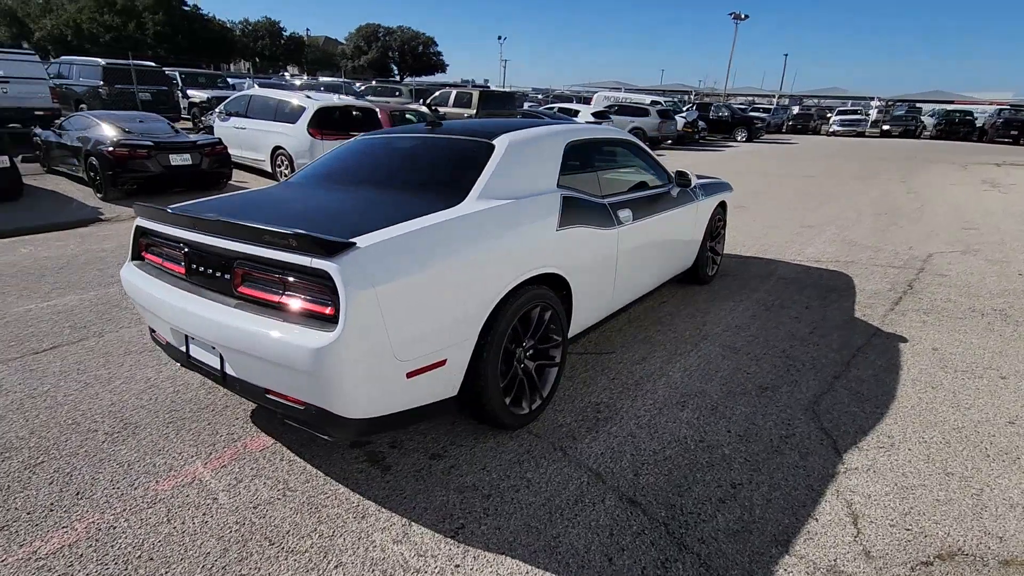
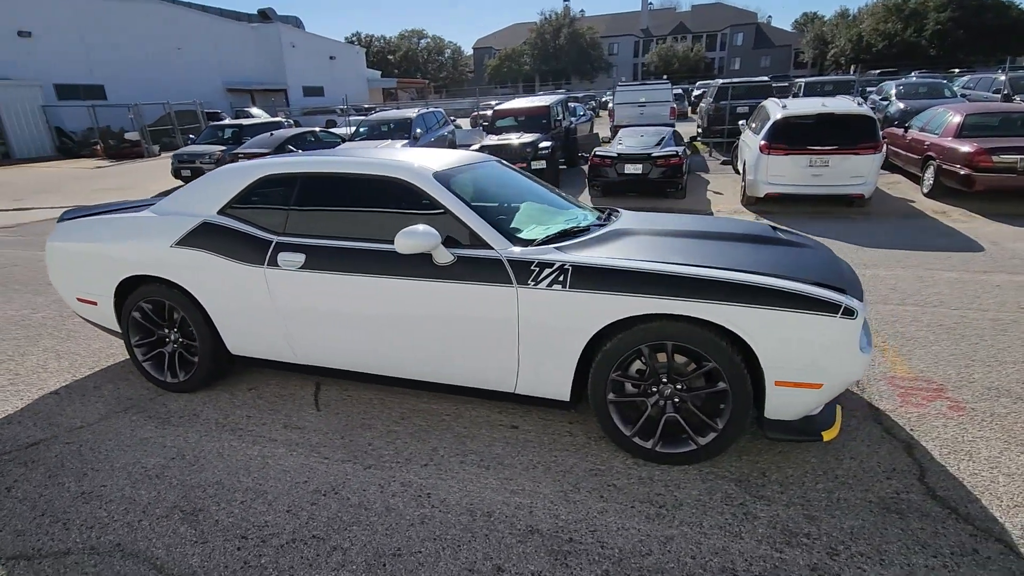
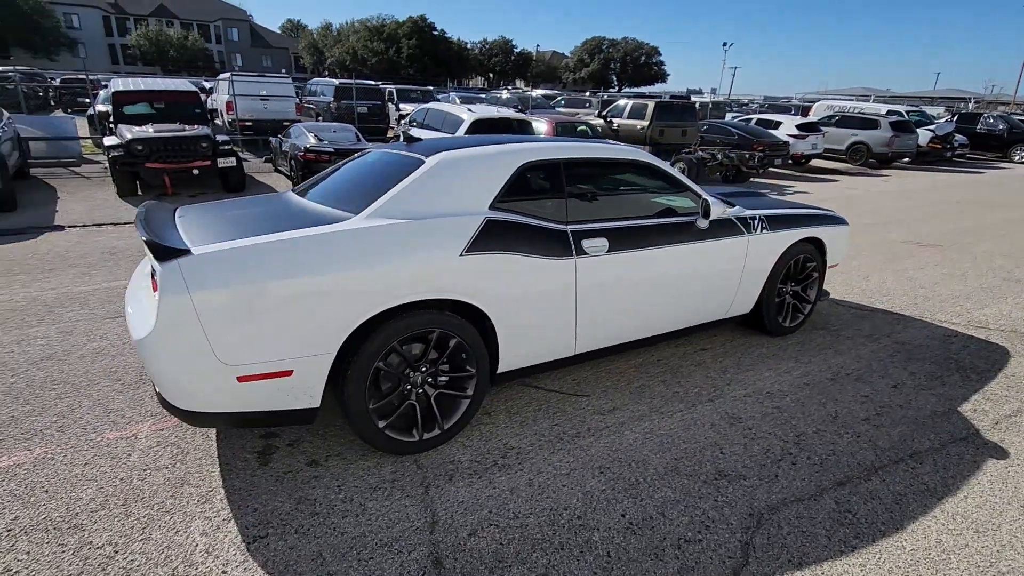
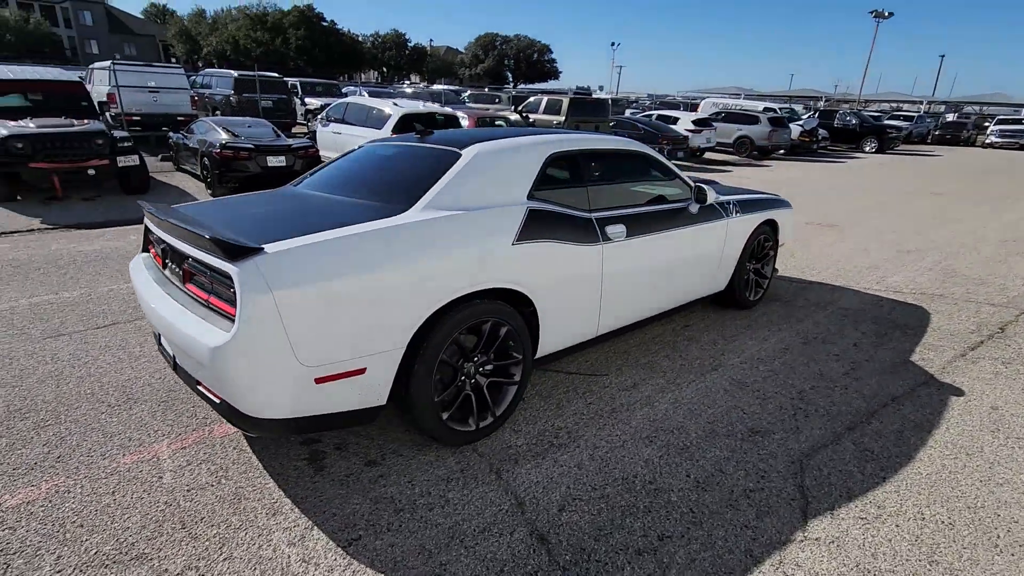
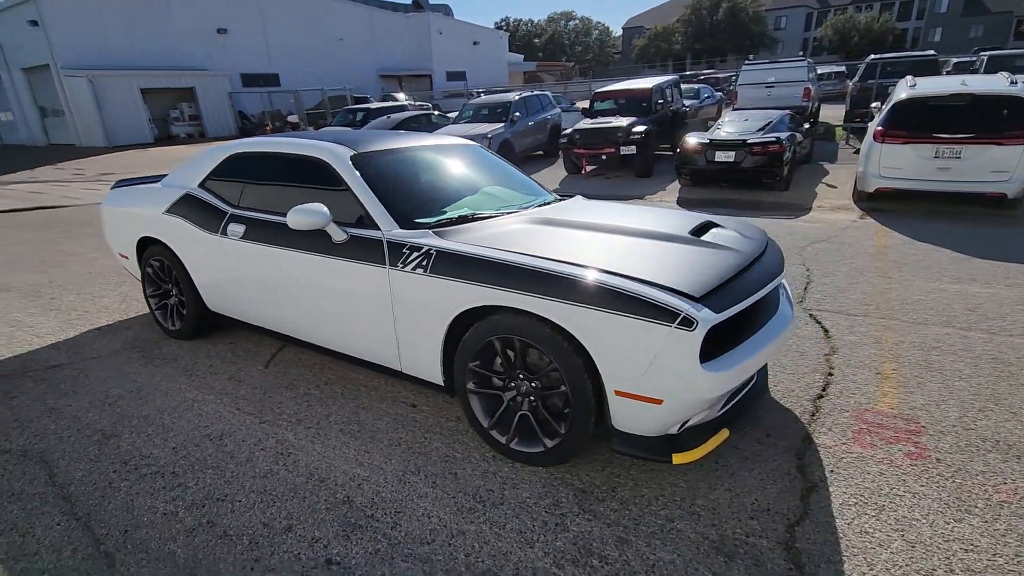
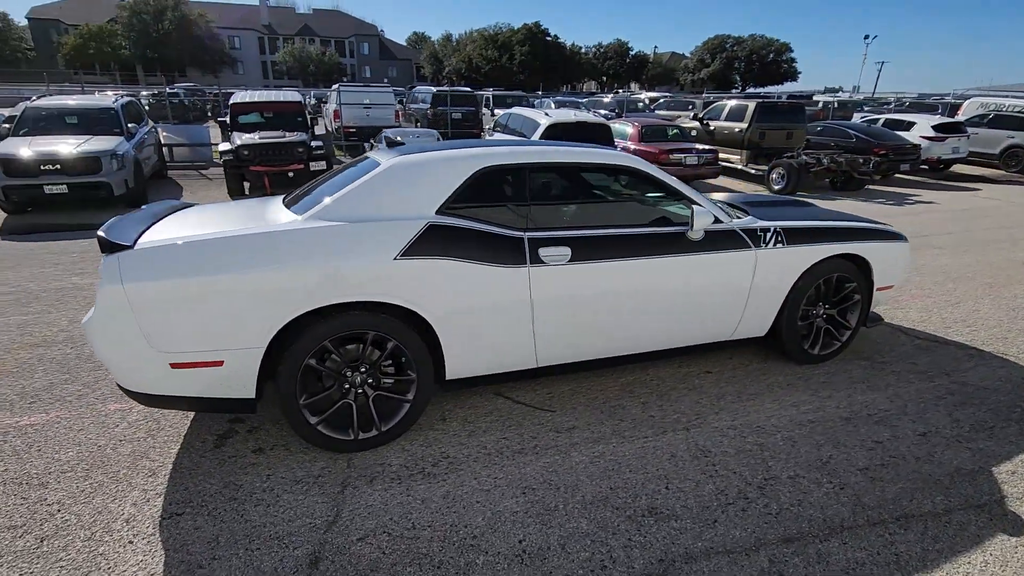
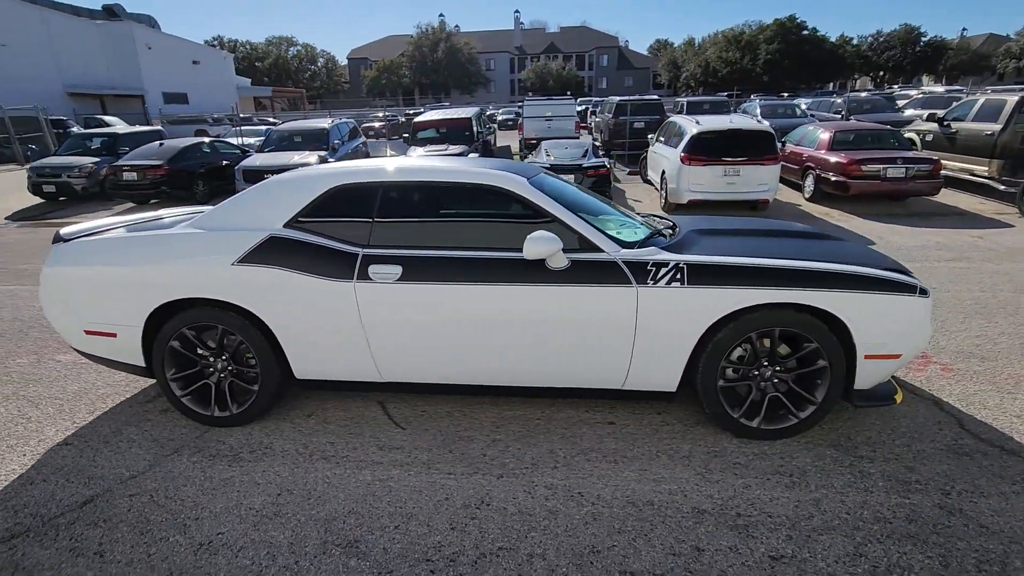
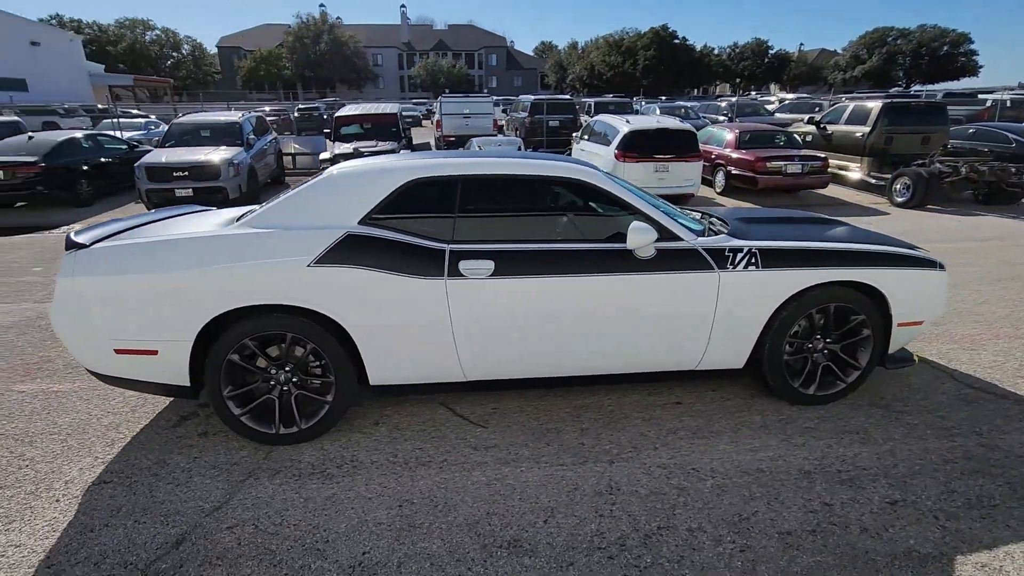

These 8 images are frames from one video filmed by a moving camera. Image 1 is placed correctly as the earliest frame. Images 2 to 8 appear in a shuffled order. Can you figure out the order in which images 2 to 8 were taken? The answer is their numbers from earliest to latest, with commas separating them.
4, 3, 6, 8, 7, 2, 5
